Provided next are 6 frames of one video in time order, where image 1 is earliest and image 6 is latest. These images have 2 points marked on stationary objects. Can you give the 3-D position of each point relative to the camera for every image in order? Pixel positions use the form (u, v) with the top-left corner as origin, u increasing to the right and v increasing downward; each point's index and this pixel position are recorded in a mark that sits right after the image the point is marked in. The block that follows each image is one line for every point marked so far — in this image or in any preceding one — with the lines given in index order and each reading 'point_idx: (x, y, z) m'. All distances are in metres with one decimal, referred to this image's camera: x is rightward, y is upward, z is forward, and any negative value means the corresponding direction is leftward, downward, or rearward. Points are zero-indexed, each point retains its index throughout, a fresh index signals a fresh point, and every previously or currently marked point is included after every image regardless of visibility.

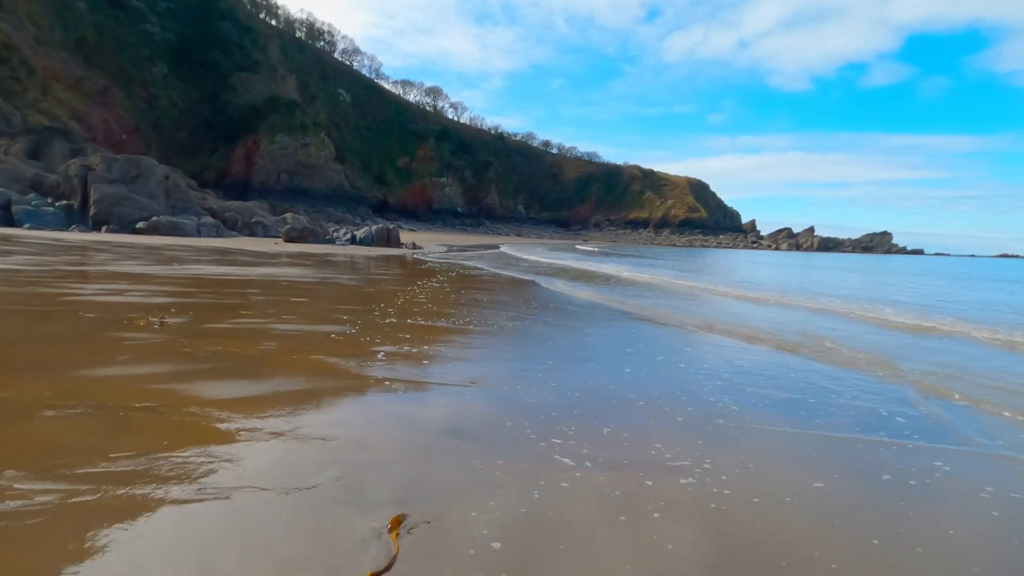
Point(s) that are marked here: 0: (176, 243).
0: (-10.3, +1.4, +18.4) m
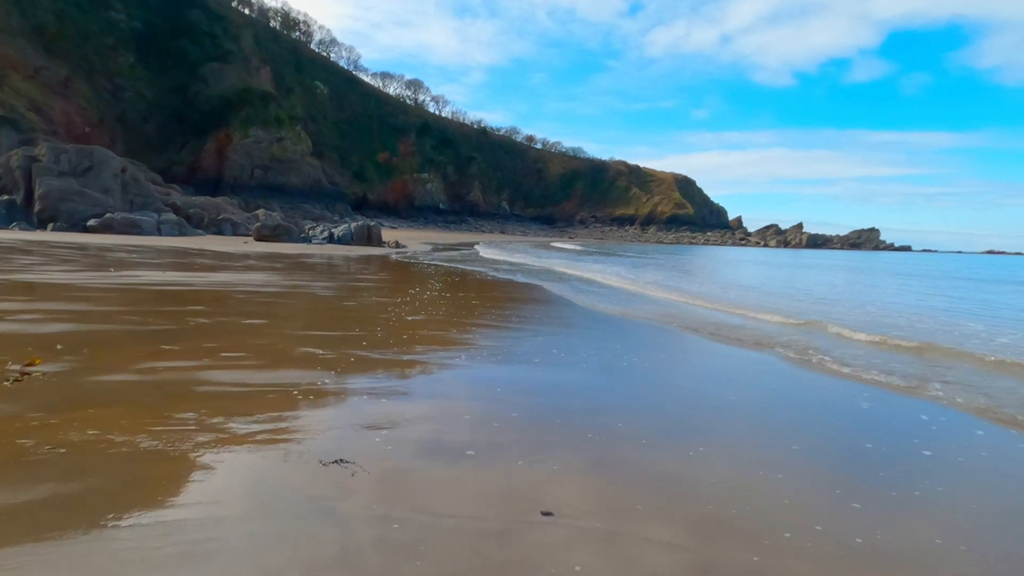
0: (-10.4, +1.3, +16.5) m
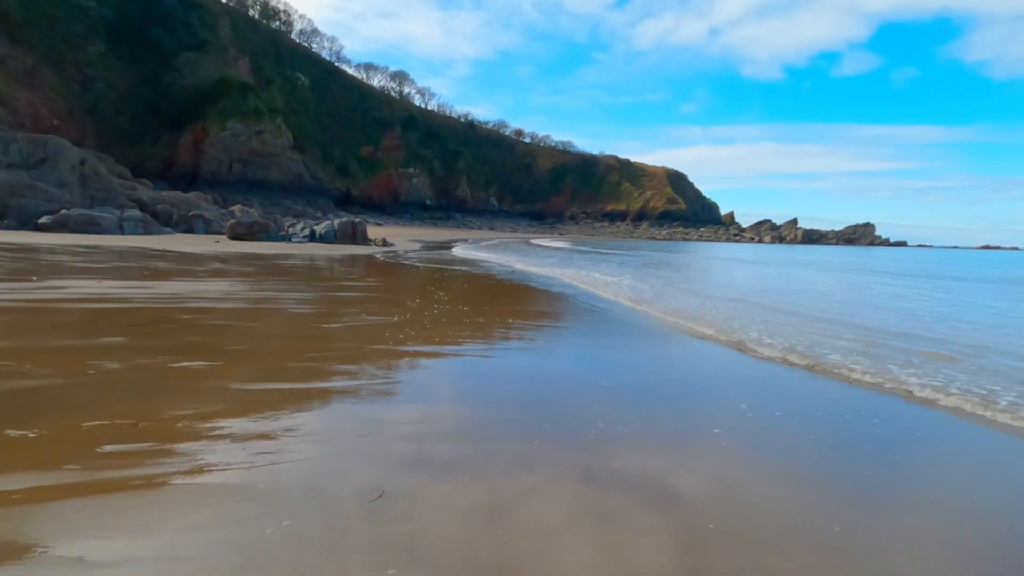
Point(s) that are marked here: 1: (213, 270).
0: (-10.4, +1.1, +14.8) m
1: (-5.3, +0.3, +10.5) m
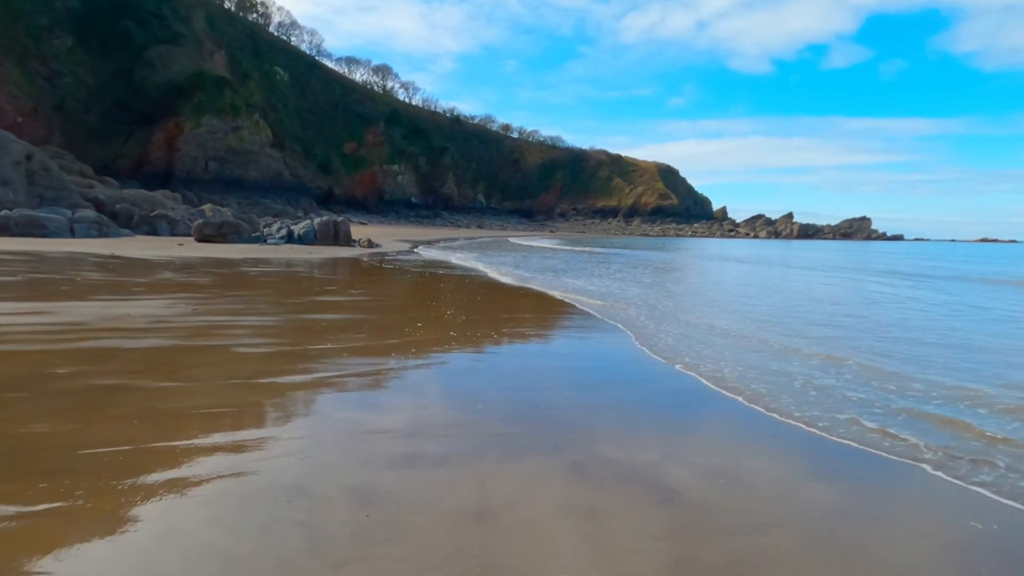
0: (-10.4, +0.9, +12.8) m
1: (-5.1, +0.1, +8.7) m
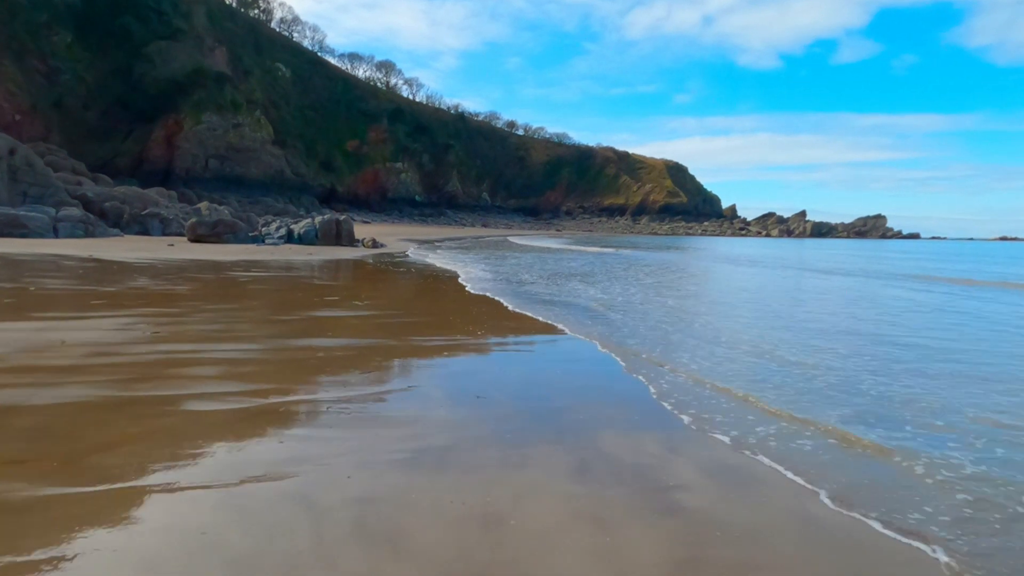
0: (-10.0, +0.8, +11.8) m
1: (-4.8, 0.0, +7.7) m
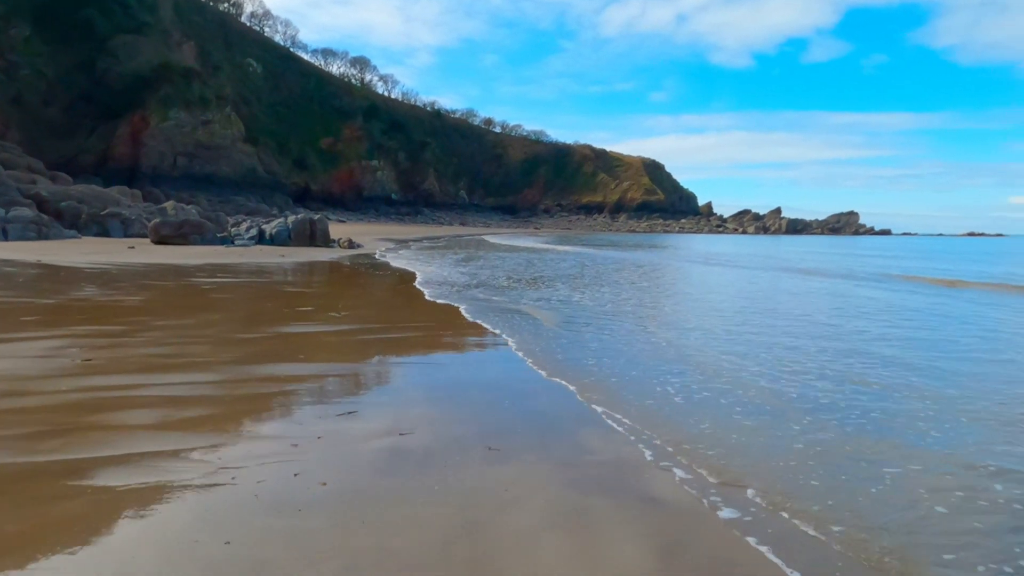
0: (-10.3, +0.6, +10.8) m
1: (-4.9, -0.1, +6.9) m
